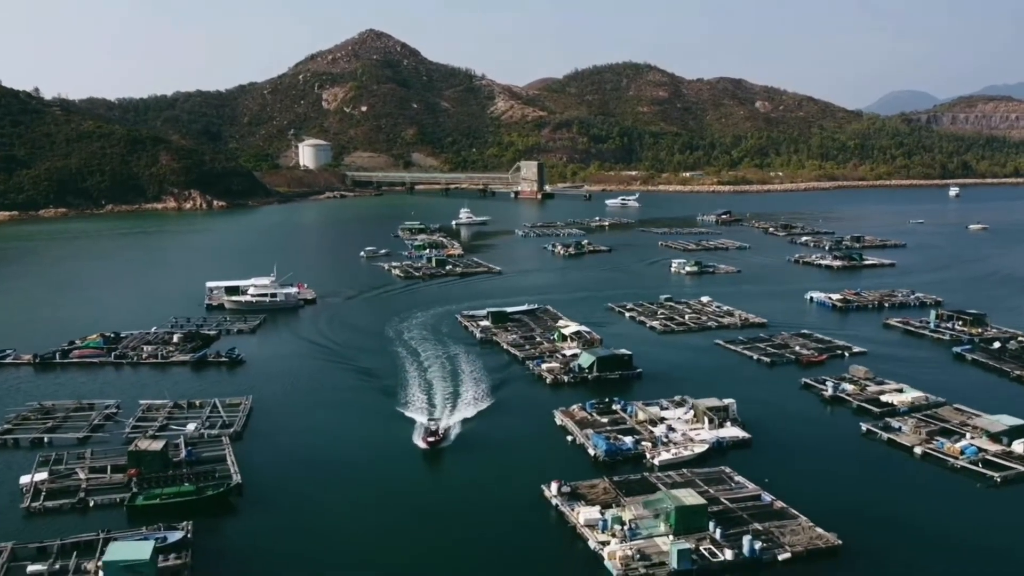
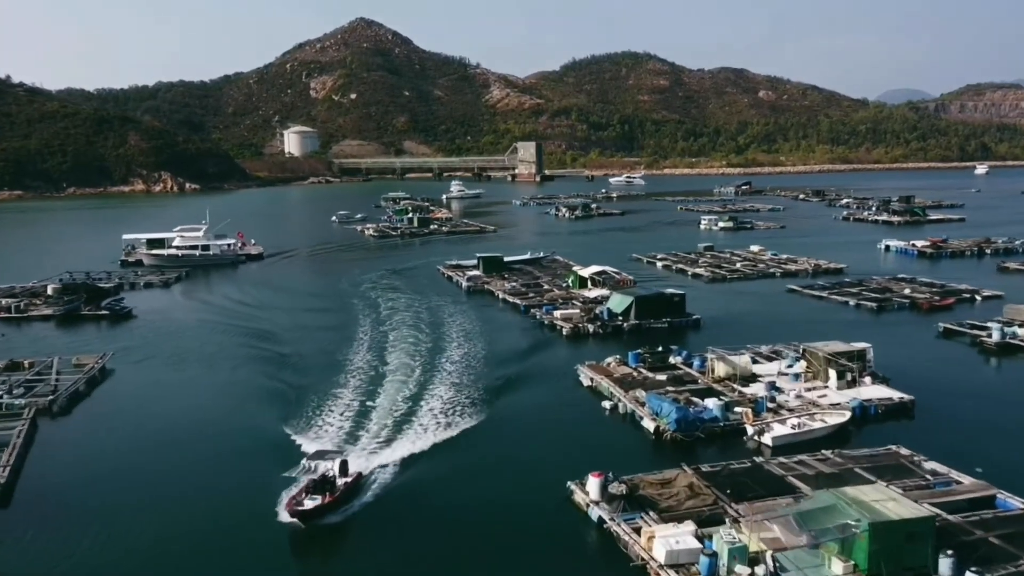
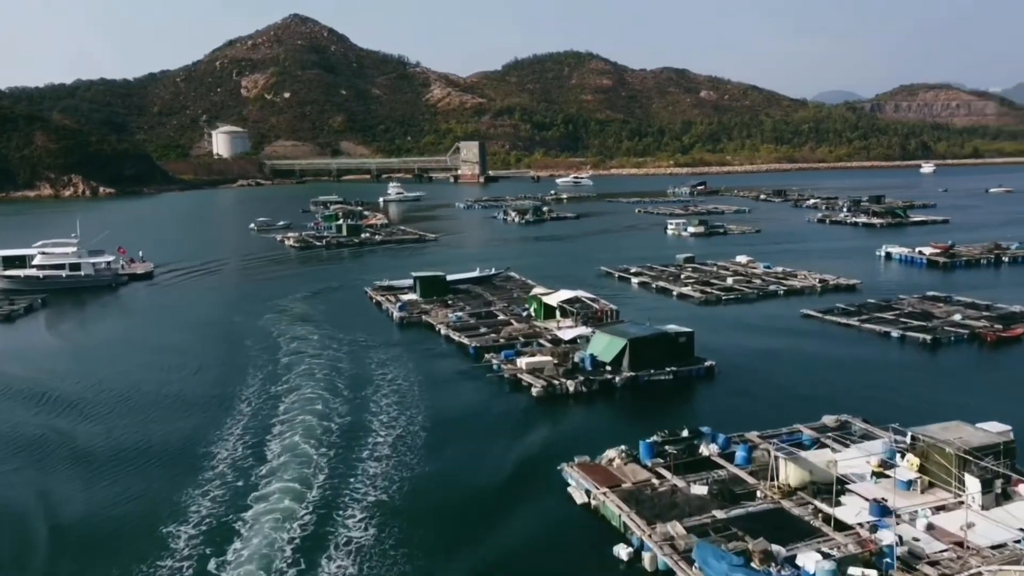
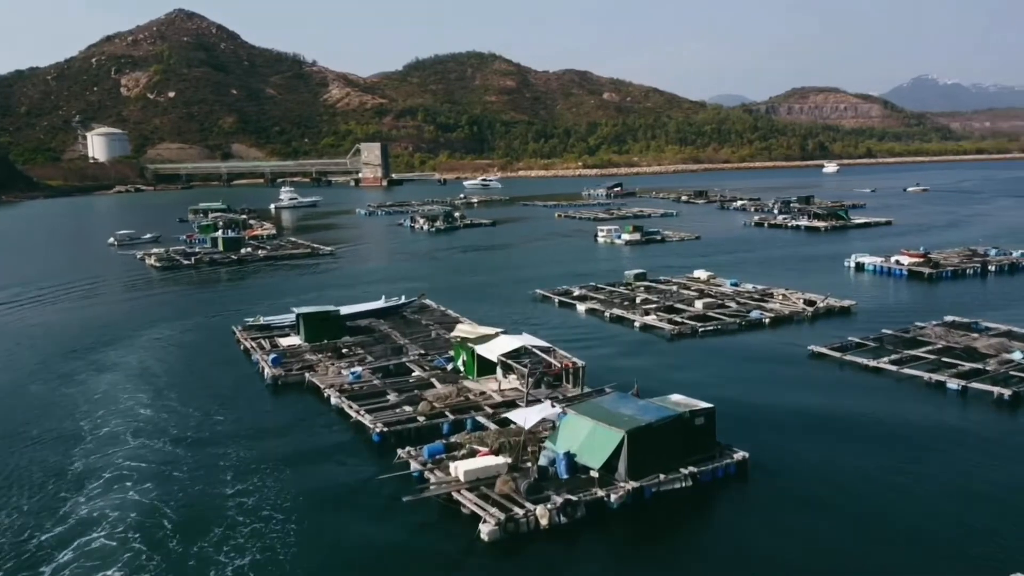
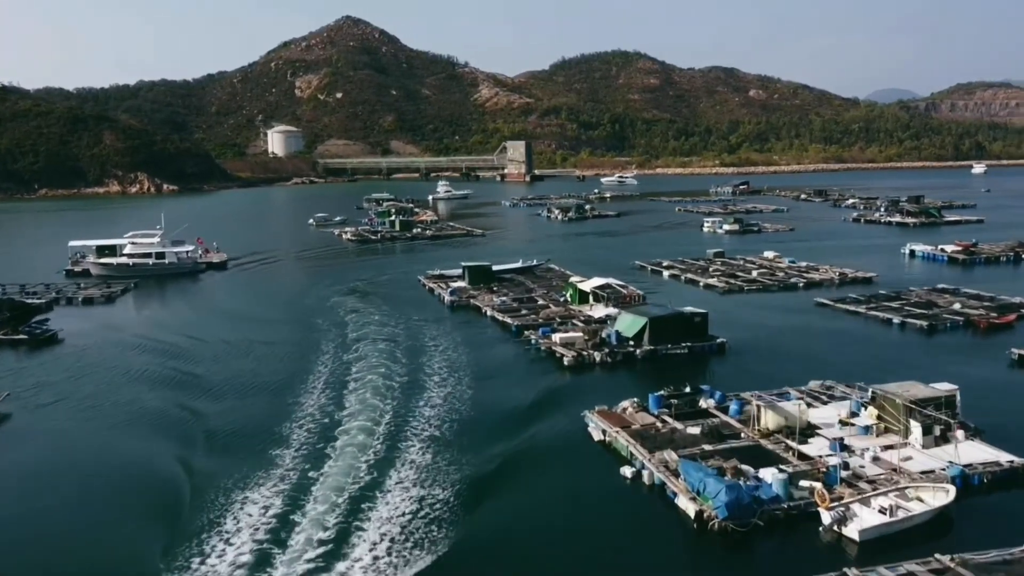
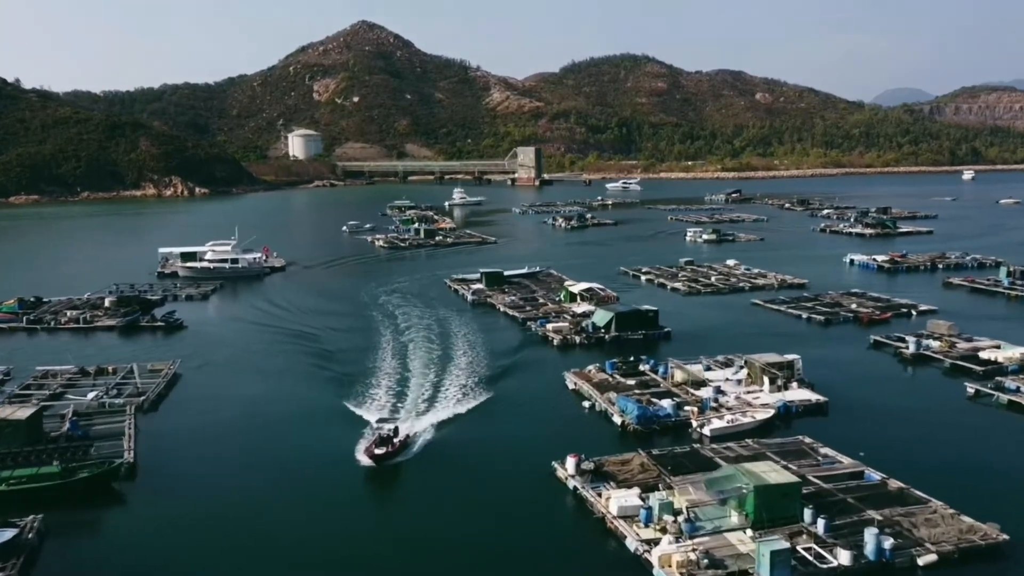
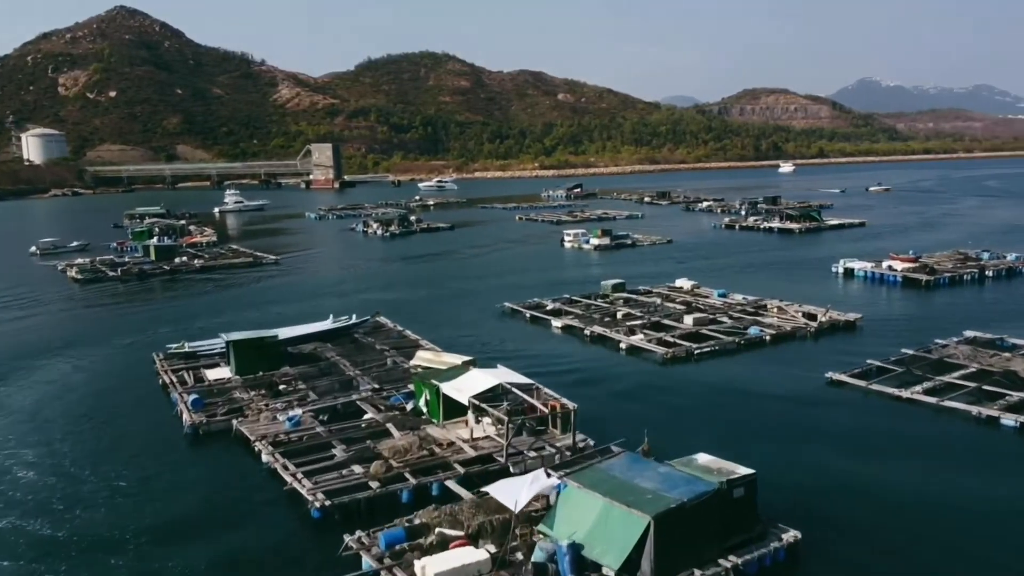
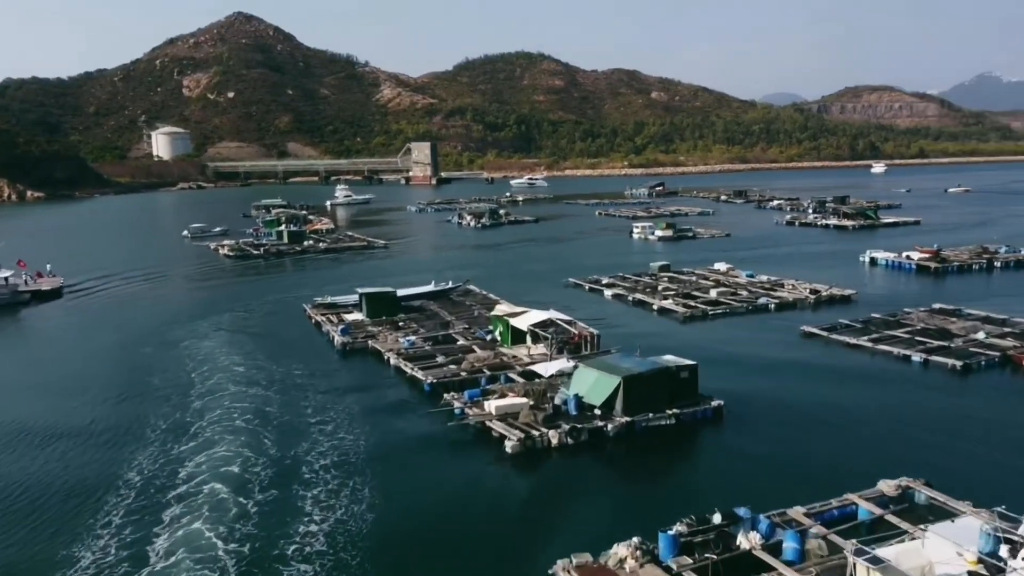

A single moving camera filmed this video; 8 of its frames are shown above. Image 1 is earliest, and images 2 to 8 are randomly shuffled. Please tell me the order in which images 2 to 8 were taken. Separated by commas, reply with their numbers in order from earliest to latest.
6, 2, 5, 3, 8, 4, 7
